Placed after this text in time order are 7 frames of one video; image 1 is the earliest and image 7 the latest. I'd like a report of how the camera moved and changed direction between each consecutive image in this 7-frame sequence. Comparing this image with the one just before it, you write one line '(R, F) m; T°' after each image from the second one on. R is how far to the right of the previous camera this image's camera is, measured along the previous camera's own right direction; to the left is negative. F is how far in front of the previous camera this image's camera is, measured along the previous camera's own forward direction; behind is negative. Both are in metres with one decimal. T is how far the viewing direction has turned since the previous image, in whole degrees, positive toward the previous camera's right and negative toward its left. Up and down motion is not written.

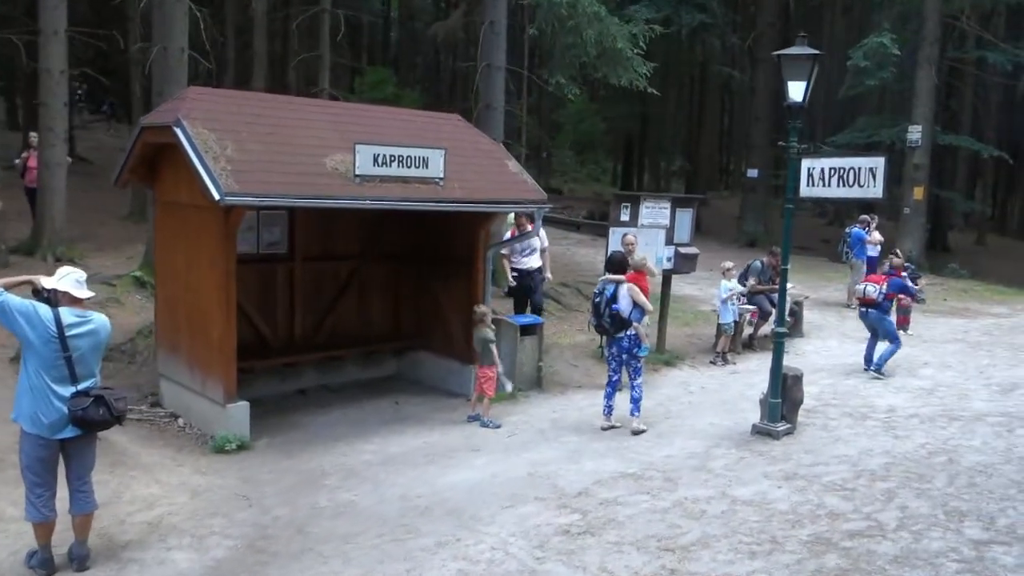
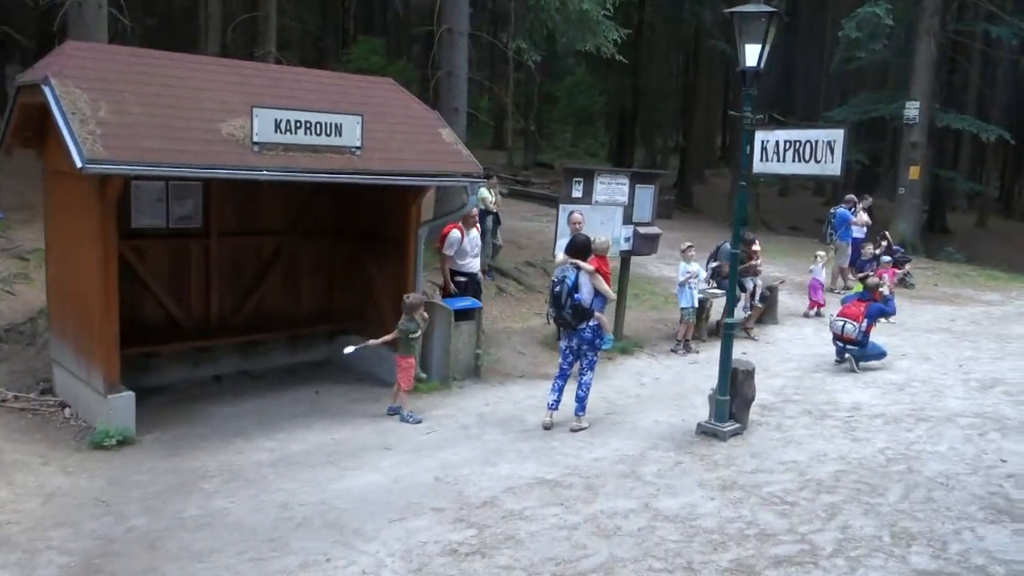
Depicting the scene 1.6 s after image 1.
(+0.8, +0.9) m; 0°
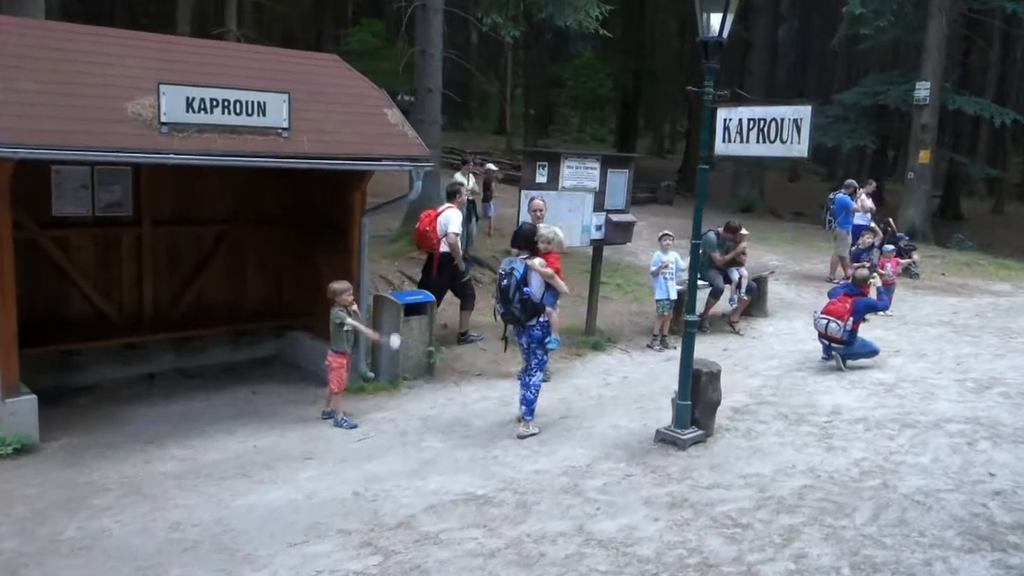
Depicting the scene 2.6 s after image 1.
(+0.7, +0.7) m; -1°
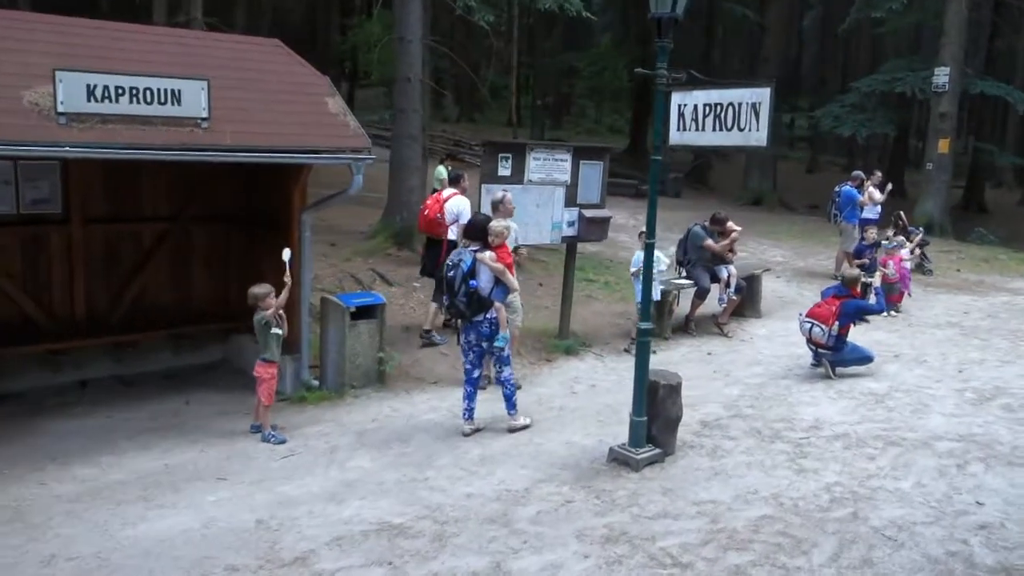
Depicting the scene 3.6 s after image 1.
(+0.7, +0.7) m; -2°
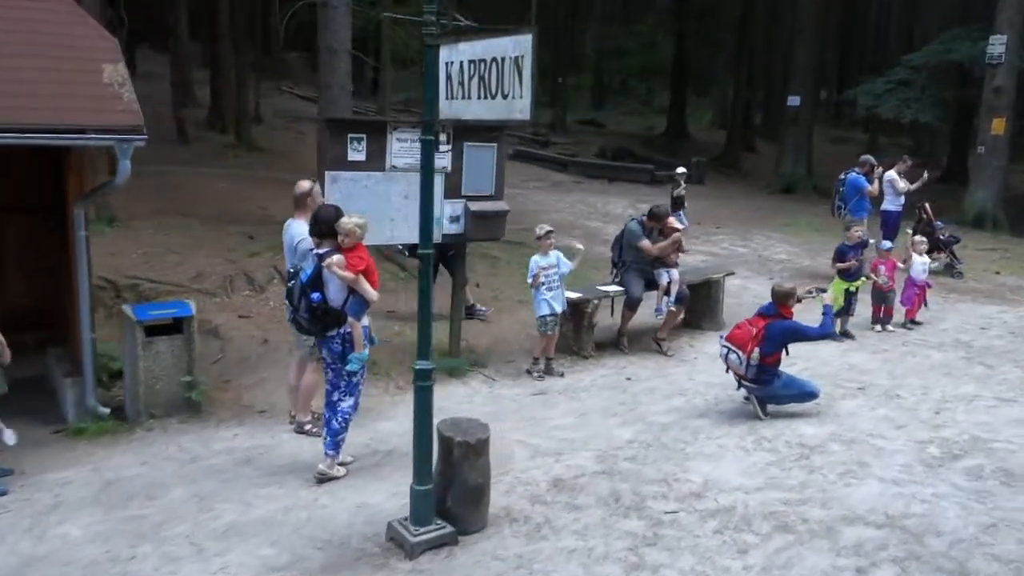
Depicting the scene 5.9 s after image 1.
(+2.1, +1.9) m; -5°
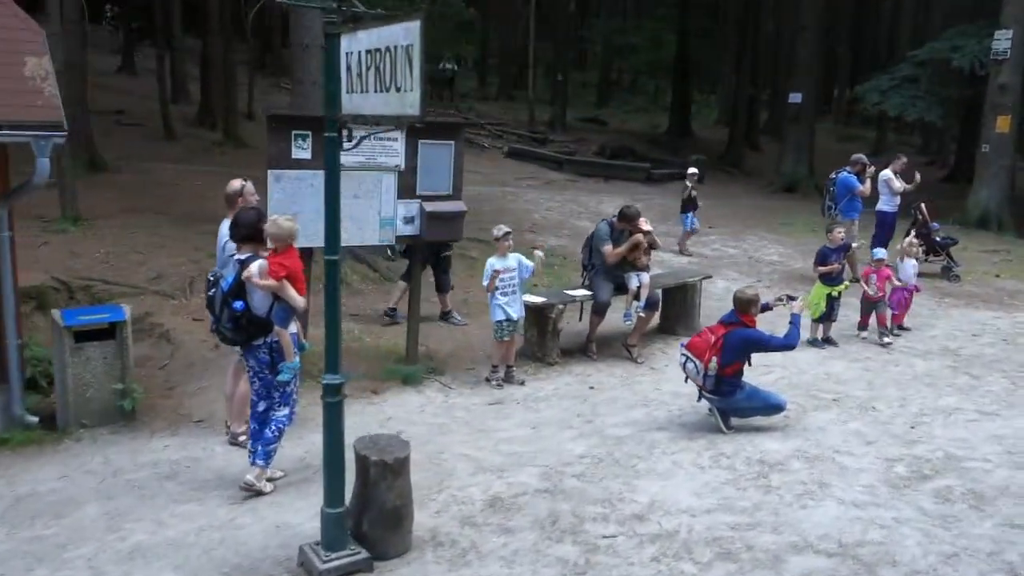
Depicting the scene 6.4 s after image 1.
(+0.6, +0.4) m; -1°
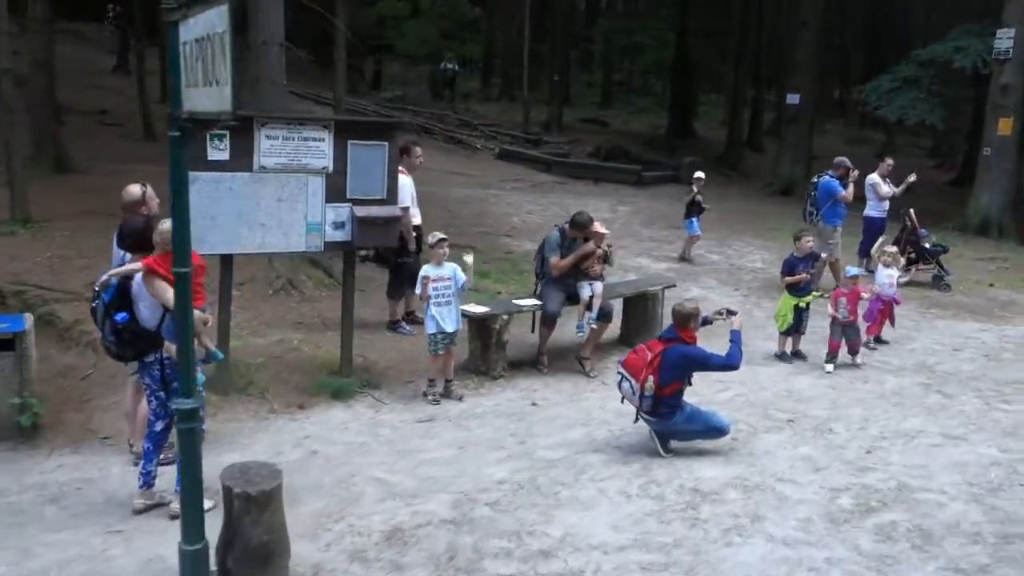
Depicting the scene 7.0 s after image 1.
(+0.7, +0.5) m; -1°
